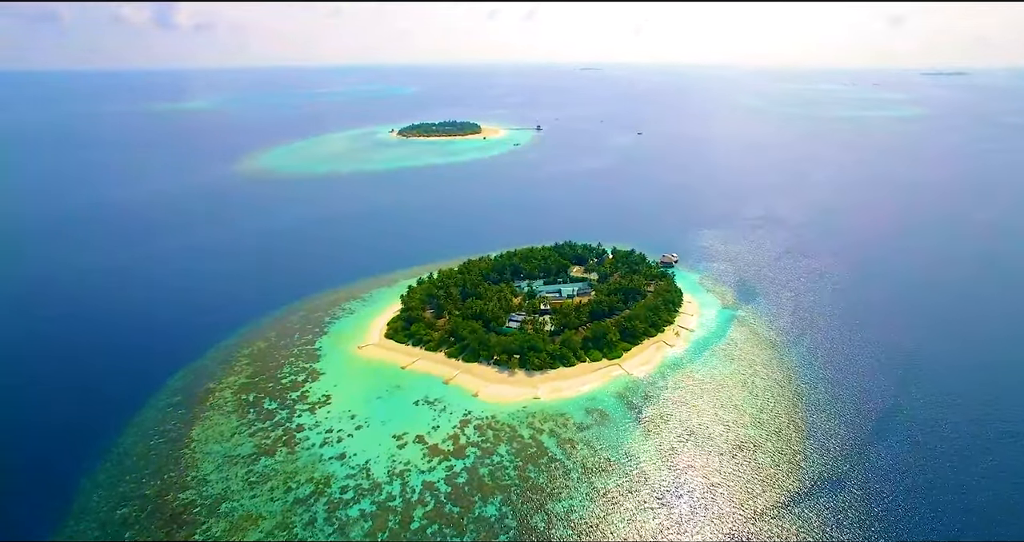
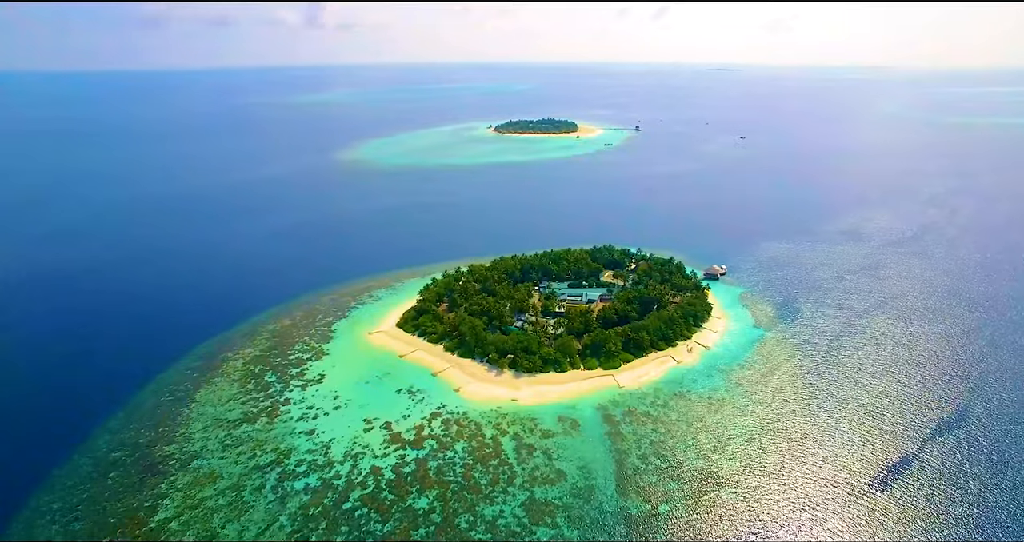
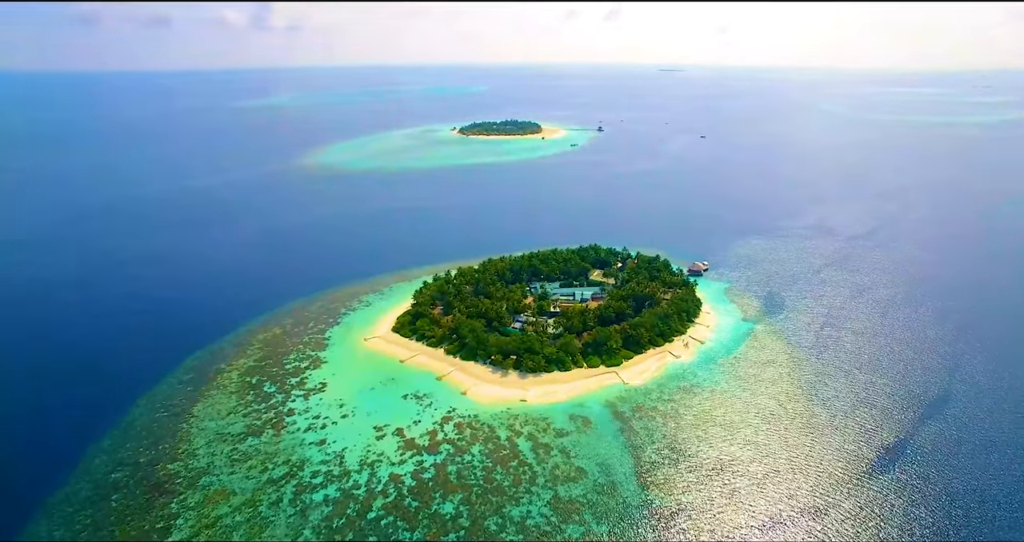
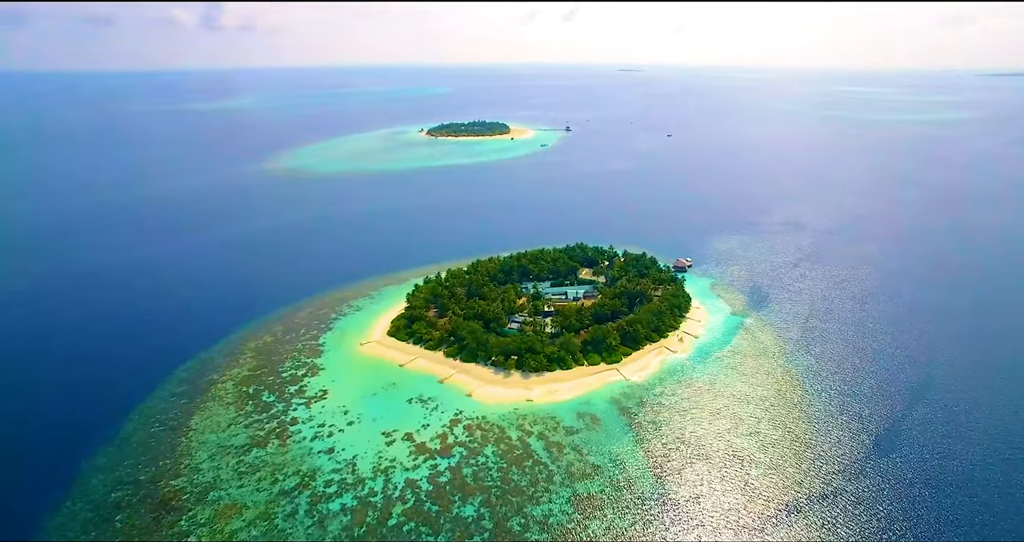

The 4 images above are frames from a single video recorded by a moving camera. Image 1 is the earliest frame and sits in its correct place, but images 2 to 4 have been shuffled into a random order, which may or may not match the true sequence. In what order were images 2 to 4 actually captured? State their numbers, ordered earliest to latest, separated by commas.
4, 3, 2
